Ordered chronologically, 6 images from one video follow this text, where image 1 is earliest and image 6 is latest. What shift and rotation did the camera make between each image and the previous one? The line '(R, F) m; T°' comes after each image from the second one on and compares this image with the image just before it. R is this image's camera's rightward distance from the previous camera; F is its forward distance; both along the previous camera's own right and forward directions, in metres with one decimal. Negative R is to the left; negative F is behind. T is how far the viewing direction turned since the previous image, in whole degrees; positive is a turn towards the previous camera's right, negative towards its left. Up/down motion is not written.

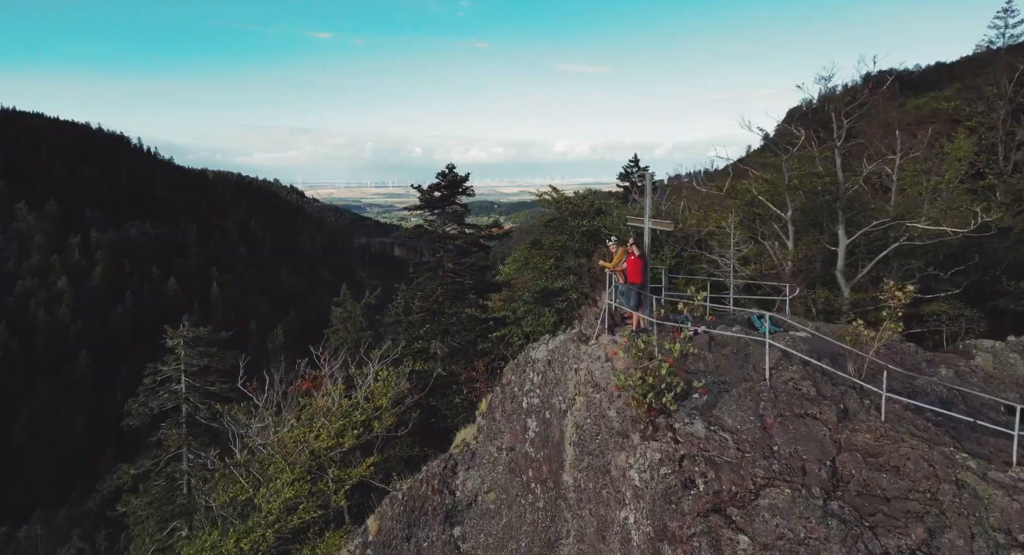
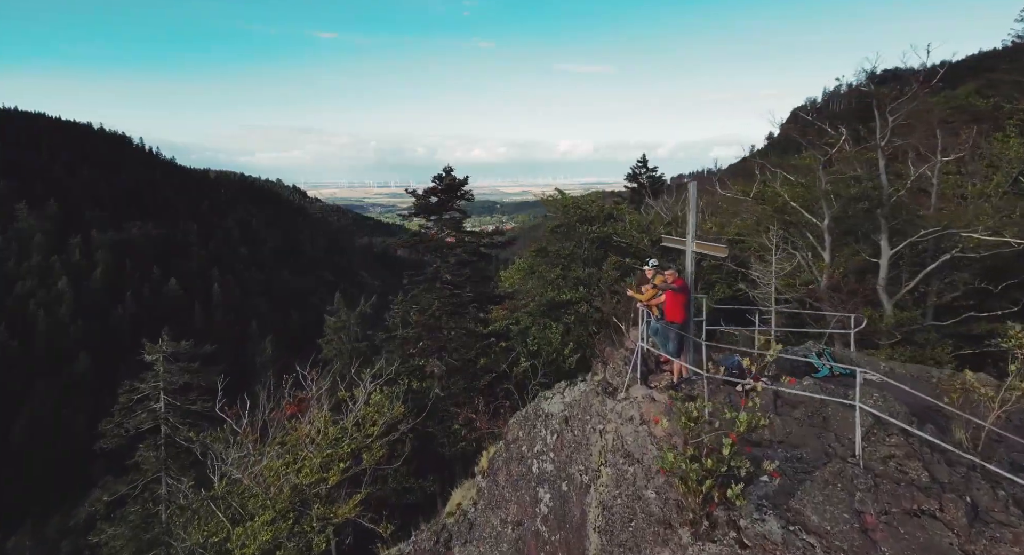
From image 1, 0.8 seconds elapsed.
(-0.1, +1.9) m; 0°
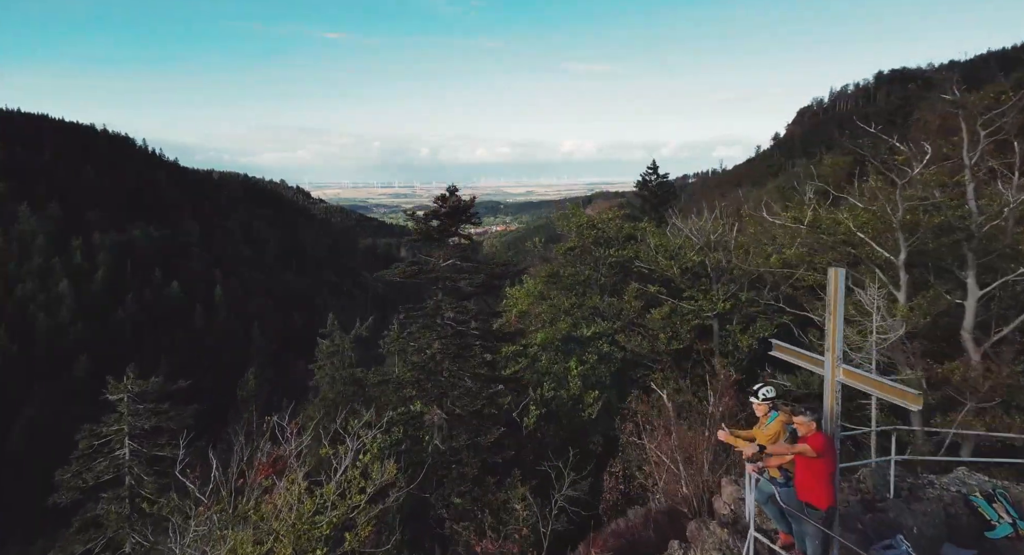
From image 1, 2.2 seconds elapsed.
(-0.2, +2.8) m; 0°
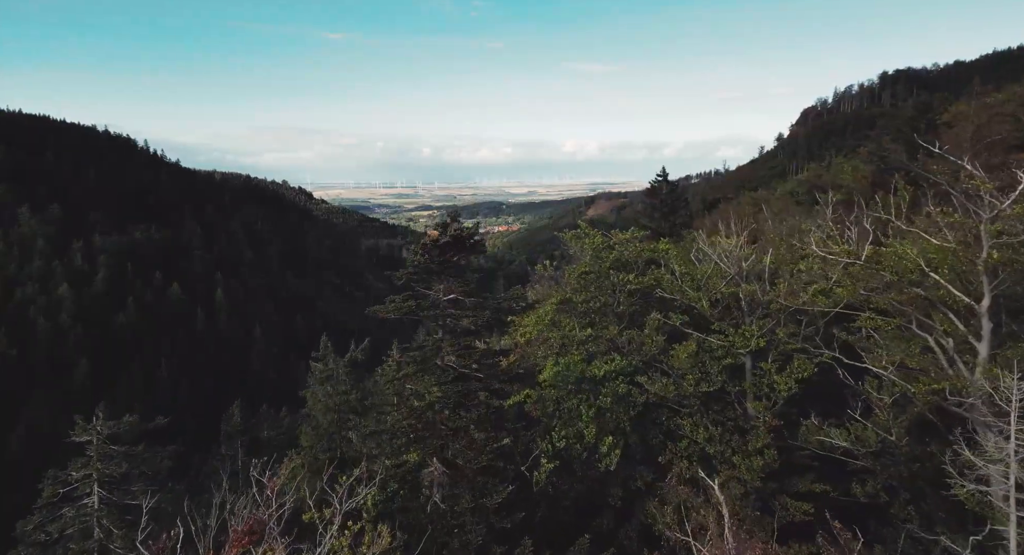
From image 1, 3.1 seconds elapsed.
(-0.2, +2.1) m; 0°
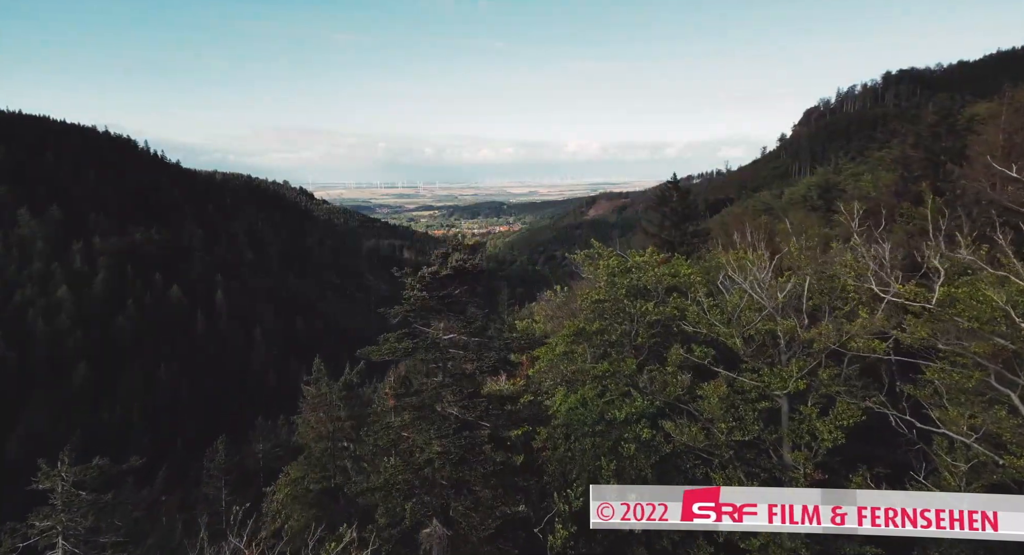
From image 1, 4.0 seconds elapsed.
(-0.5, +2.5) m; 0°
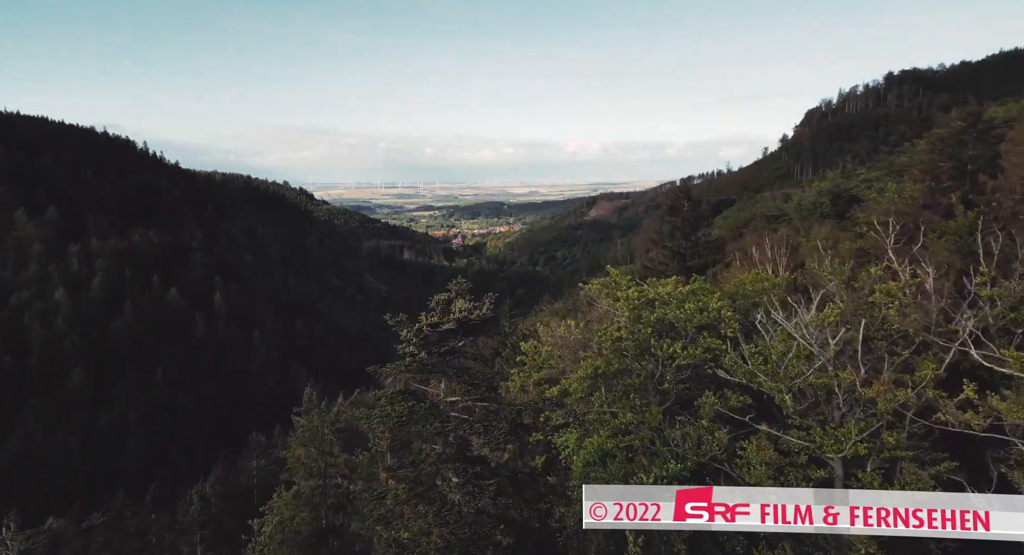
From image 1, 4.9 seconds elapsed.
(+0.1, 0.0) m; 0°
